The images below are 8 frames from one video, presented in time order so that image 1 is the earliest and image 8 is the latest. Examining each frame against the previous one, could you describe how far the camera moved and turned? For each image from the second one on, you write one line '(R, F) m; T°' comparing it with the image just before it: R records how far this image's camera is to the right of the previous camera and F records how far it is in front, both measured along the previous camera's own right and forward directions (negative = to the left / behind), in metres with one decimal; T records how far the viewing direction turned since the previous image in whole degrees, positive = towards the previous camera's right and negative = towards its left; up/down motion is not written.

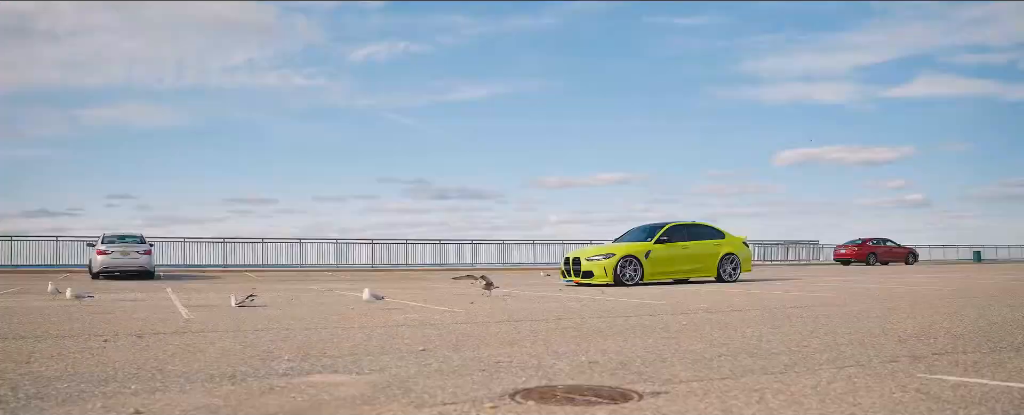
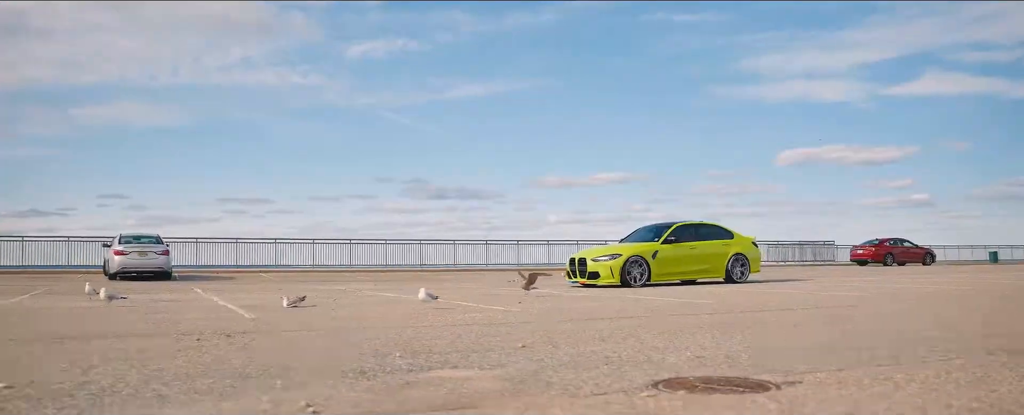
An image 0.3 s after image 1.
(-0.4, -0.2) m; 0°
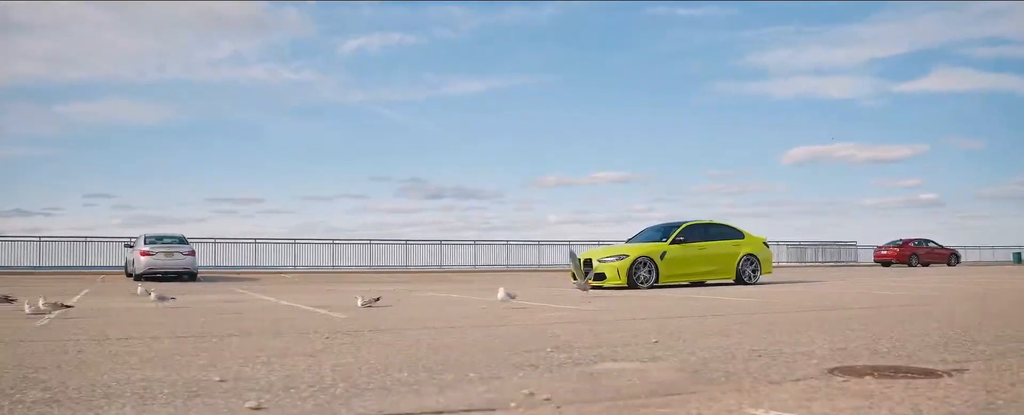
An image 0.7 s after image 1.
(-0.6, -0.4) m; 0°
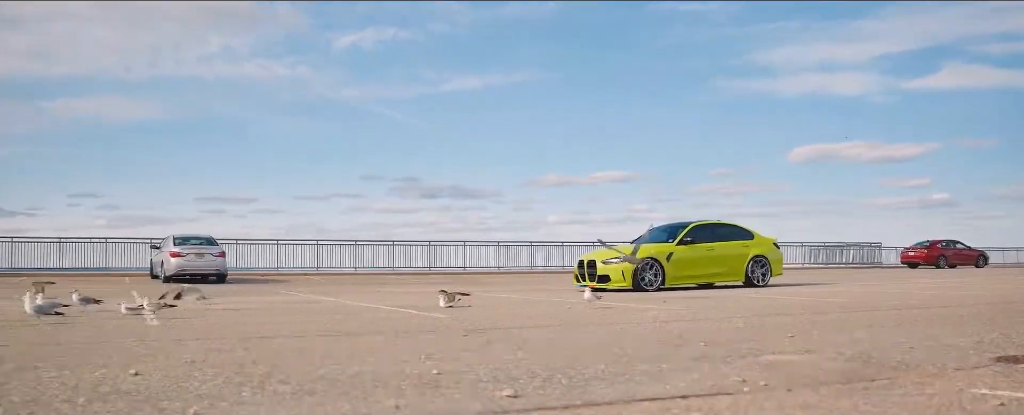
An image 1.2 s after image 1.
(-0.8, -0.5) m; 0°
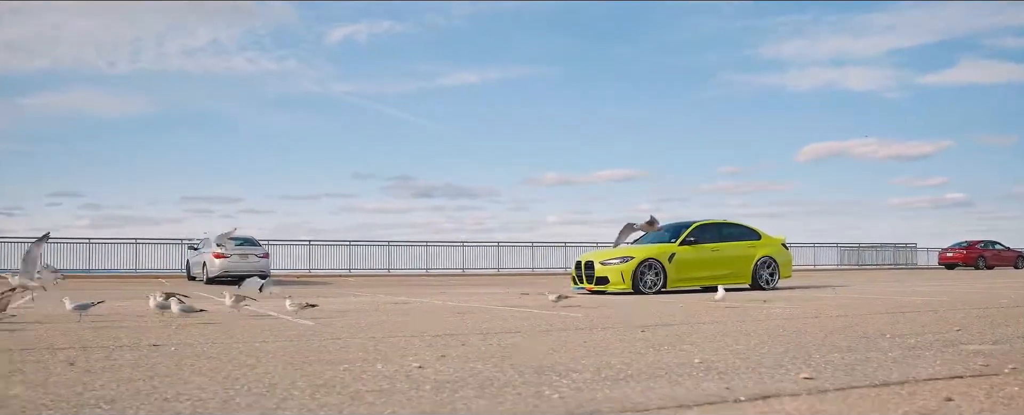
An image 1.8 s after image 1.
(-1.3, -0.8) m; 0°
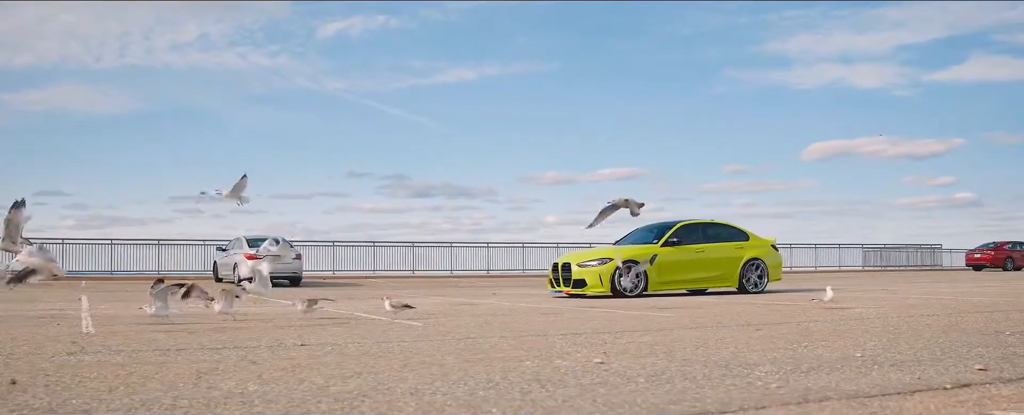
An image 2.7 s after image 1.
(-1.1, -0.6) m; 0°
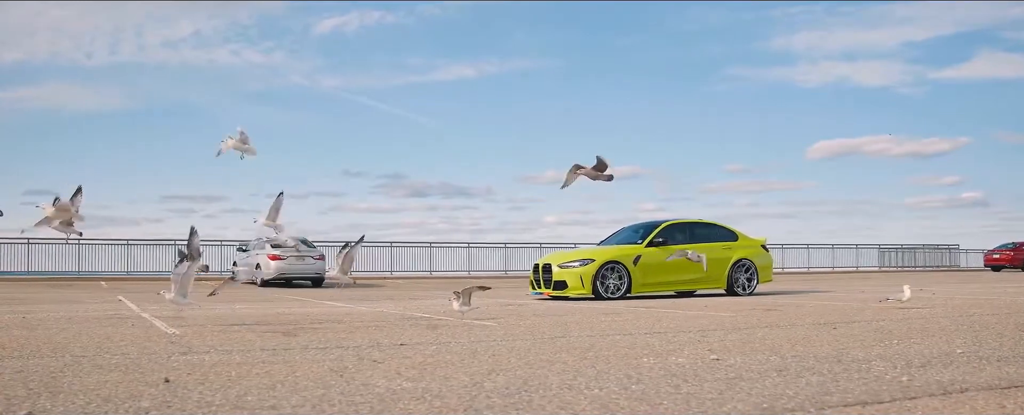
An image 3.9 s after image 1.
(-0.8, -0.5) m; 0°
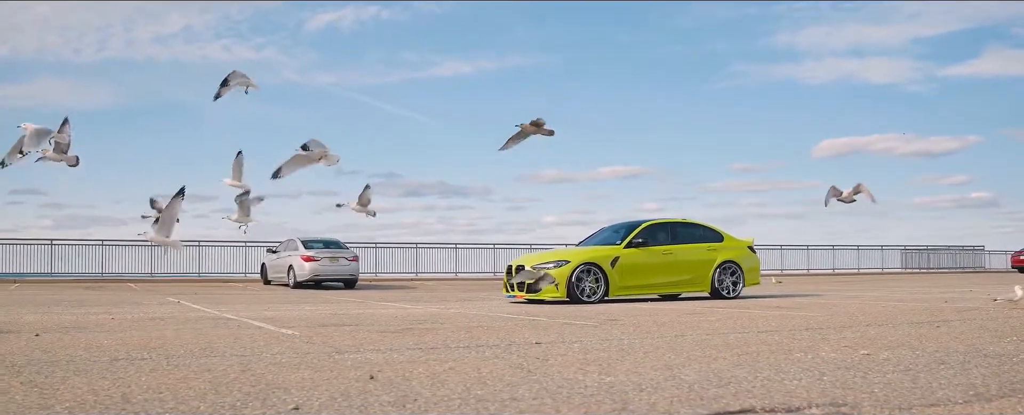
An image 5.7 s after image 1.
(-1.4, -0.8) m; 0°
